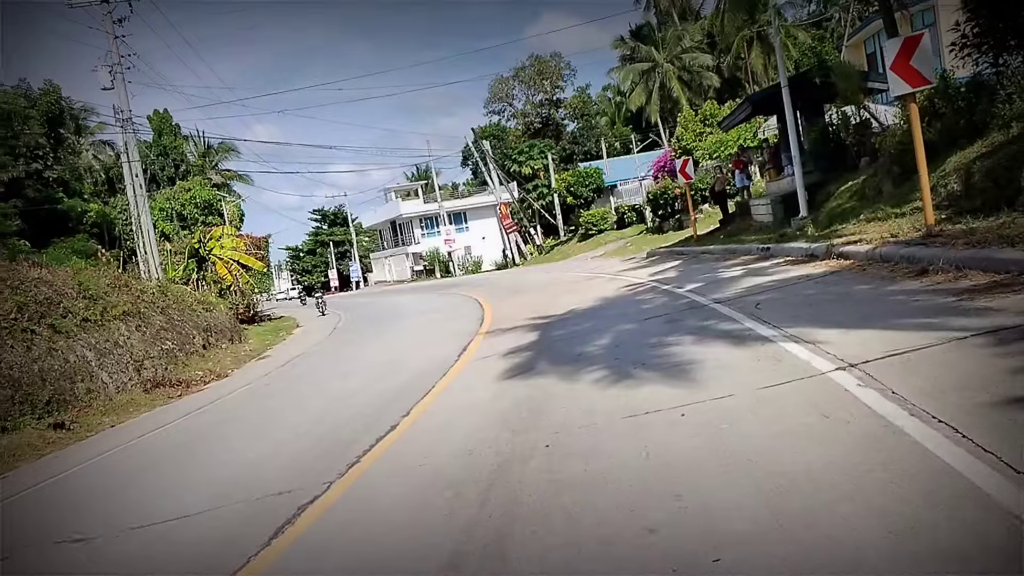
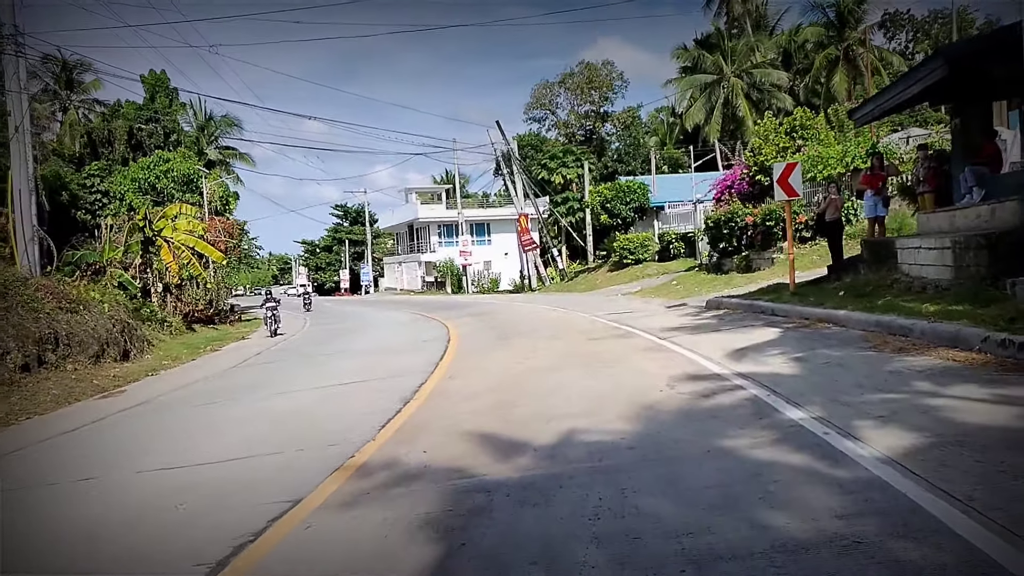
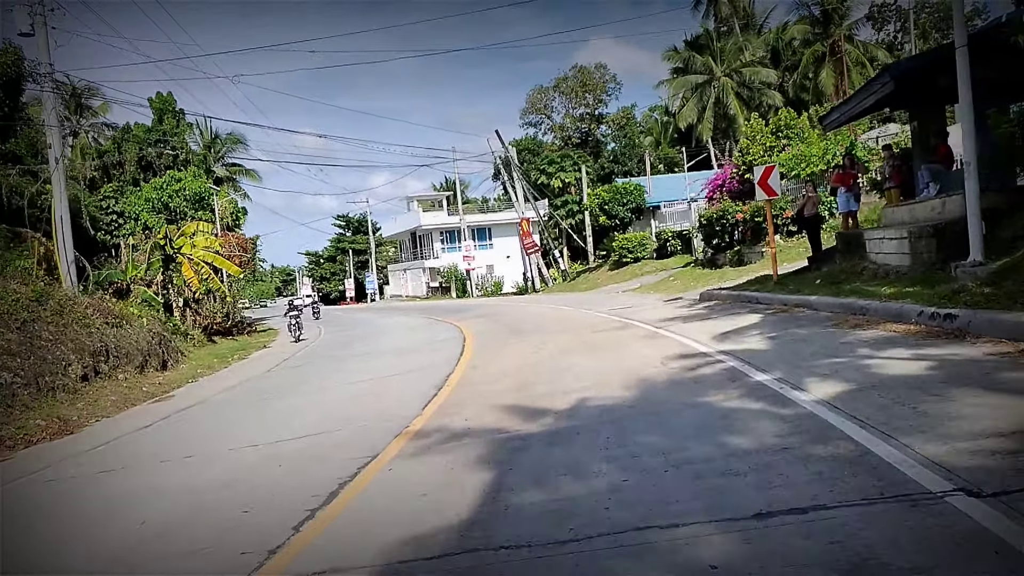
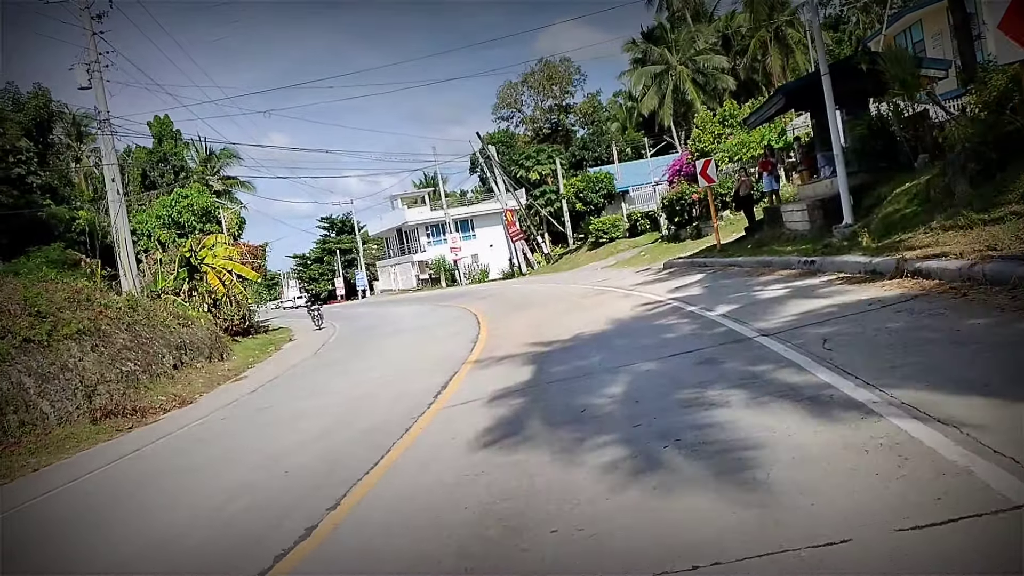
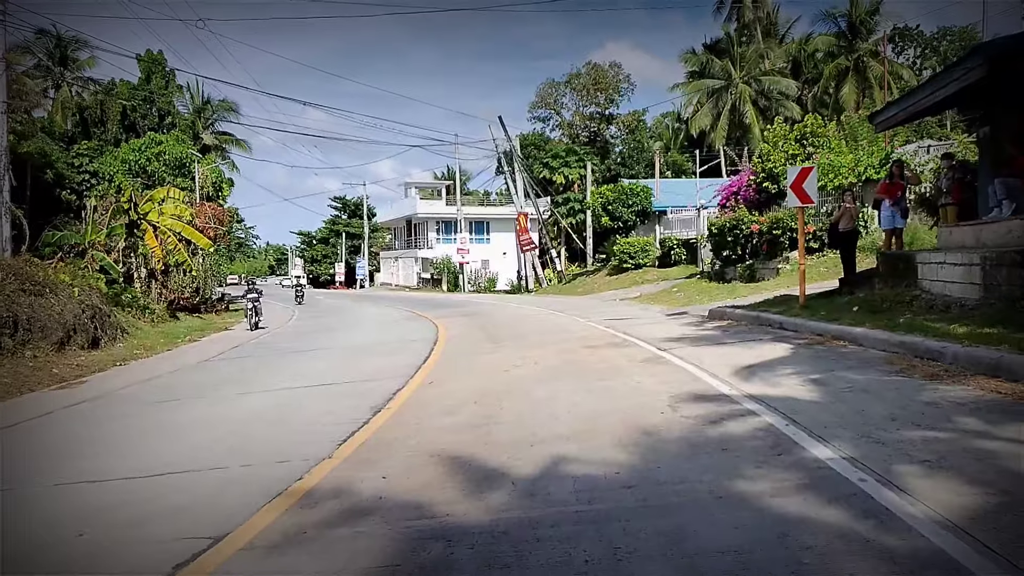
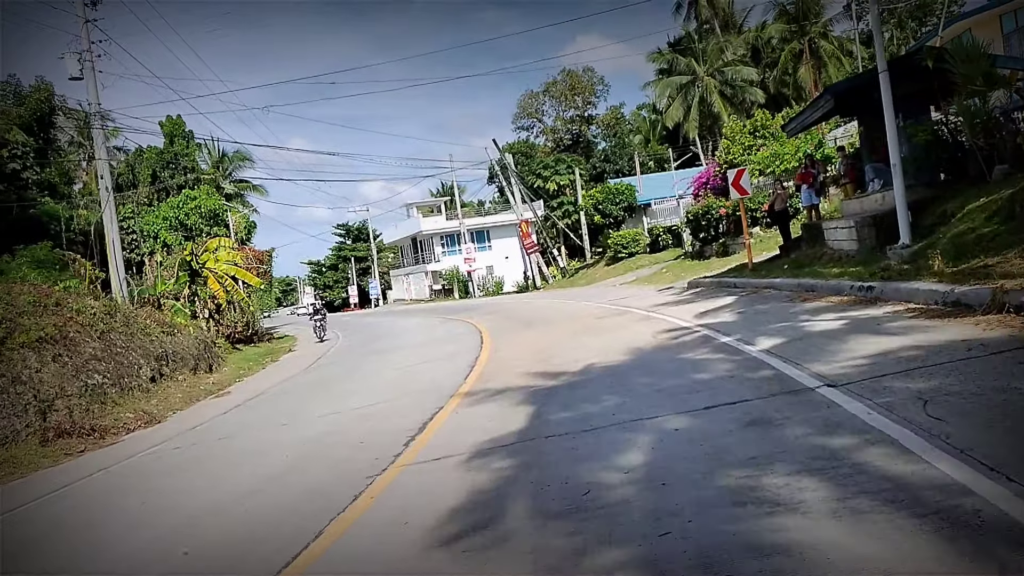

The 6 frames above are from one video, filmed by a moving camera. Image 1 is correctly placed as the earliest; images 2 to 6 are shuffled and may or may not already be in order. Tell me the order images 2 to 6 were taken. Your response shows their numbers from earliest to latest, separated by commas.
4, 6, 3, 2, 5
